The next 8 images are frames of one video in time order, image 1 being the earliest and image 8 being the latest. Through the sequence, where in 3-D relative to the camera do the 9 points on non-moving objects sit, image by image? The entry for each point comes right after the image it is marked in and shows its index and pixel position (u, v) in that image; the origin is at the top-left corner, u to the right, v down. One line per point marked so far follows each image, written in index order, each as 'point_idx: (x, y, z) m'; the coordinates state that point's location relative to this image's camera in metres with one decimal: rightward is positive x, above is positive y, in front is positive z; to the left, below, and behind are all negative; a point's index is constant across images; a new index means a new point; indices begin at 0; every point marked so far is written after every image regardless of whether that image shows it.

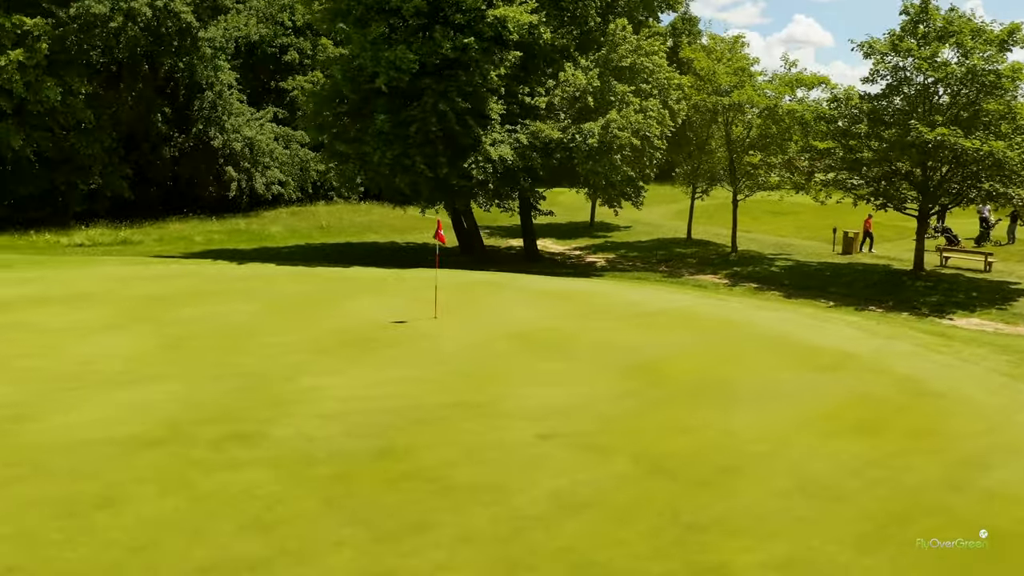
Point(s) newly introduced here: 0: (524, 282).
0: (+0.2, +0.2, +19.4) m
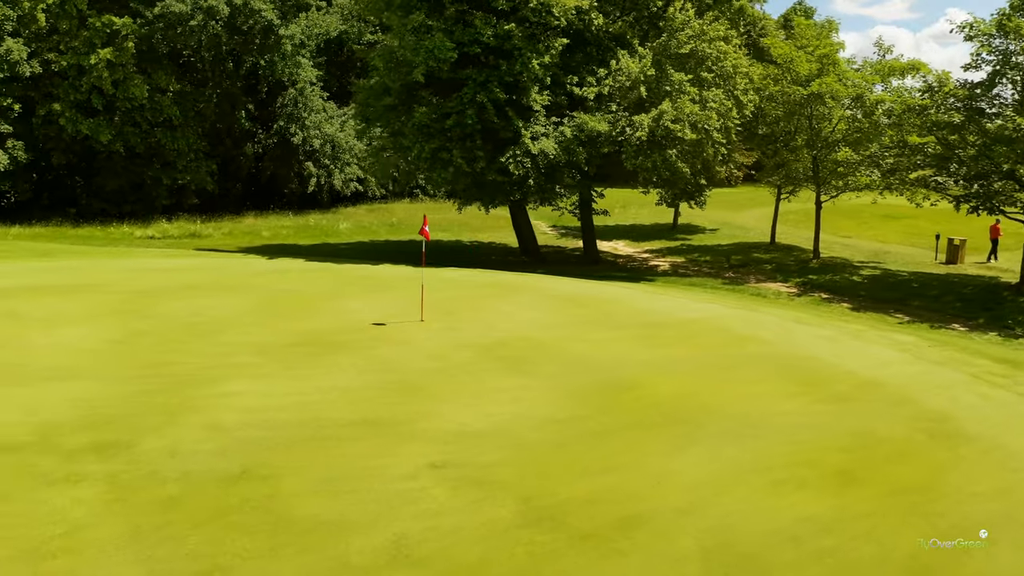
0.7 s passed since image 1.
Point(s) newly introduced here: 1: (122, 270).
0: (+0.7, +0.1, +18.0) m
1: (-8.8, +0.4, +18.8) m
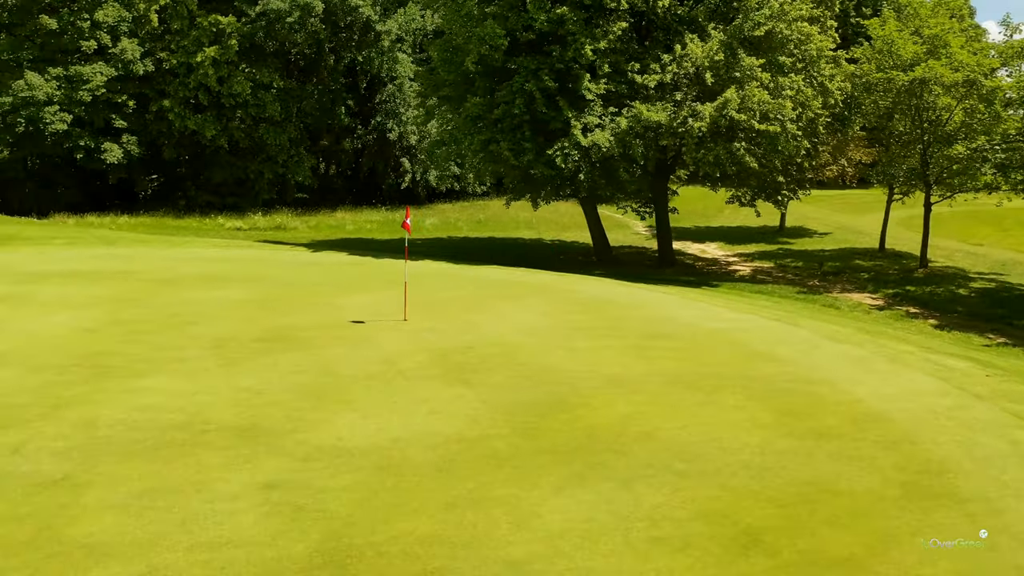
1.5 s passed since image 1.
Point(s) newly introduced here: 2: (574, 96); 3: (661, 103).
0: (+1.3, +0.1, +16.7) m
1: (-8.0, +0.7, +19.1) m
2: (+1.5, +4.6, +20.0) m
3: (+3.5, +4.4, +19.6) m
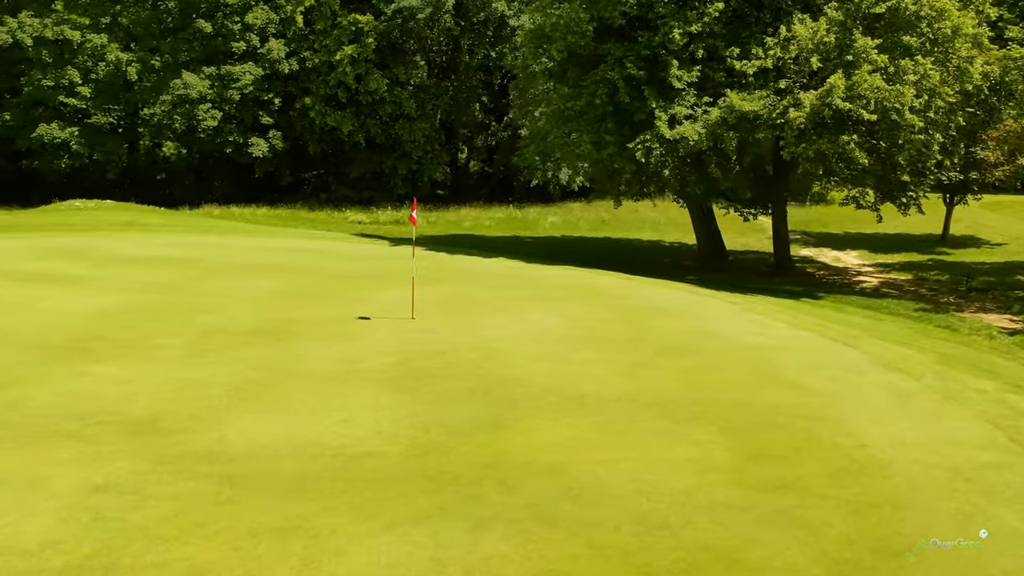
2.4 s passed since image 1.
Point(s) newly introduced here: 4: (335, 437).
0: (+2.3, 0.0, +15.2) m
1: (-6.2, +1.0, +19.6) m
2: (+3.4, +4.5, +18.4) m
3: (+5.3, +4.2, +17.6) m
4: (-1.6, -1.3, +7.4) m
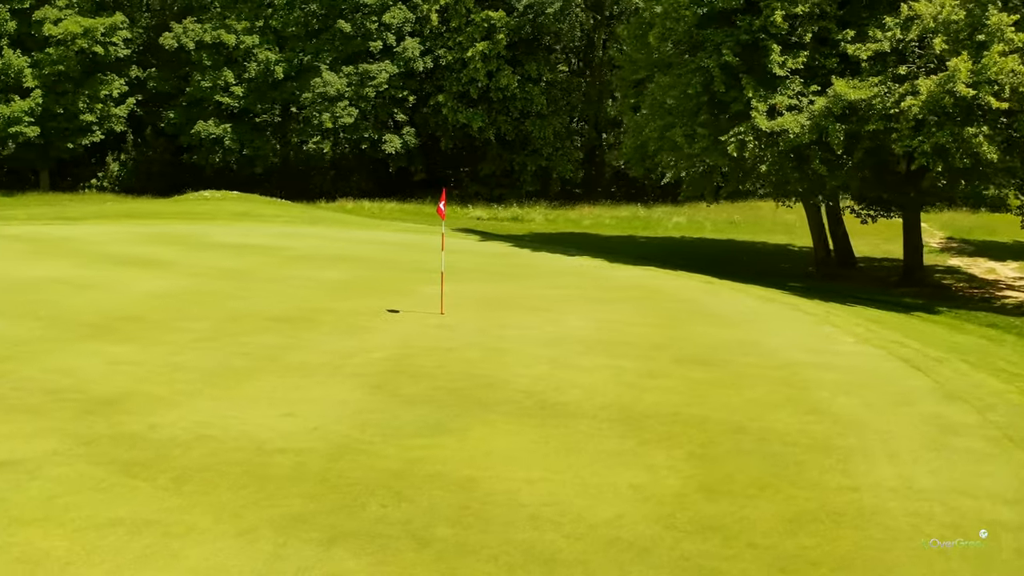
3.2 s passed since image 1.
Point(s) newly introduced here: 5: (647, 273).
0: (+3.4, -0.1, +14.0) m
1: (-4.0, +1.2, +20.0) m
2: (+5.2, +4.4, +16.9) m
3: (+6.9, +4.0, +15.7) m
4: (-2.1, -1.2, +7.1) m
5: (+2.7, +0.3, +16.4) m
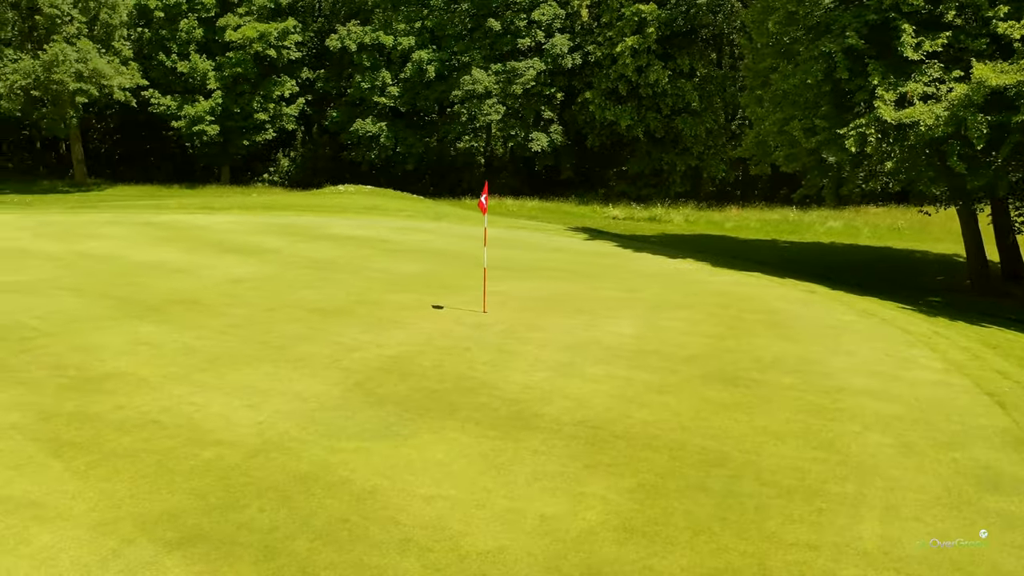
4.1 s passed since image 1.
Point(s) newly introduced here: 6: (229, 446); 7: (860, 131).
0: (+4.4, -0.3, +12.5) m
1: (-1.5, +1.3, +19.9) m
2: (+7.0, +4.1, +14.9) m
3: (+8.4, +3.7, +13.3) m
4: (-2.5, -1.1, +6.9) m
5: (+4.2, +0.2, +15.0) m
6: (-2.2, -1.2, +6.4) m
7: (+6.2, +2.8, +14.6) m
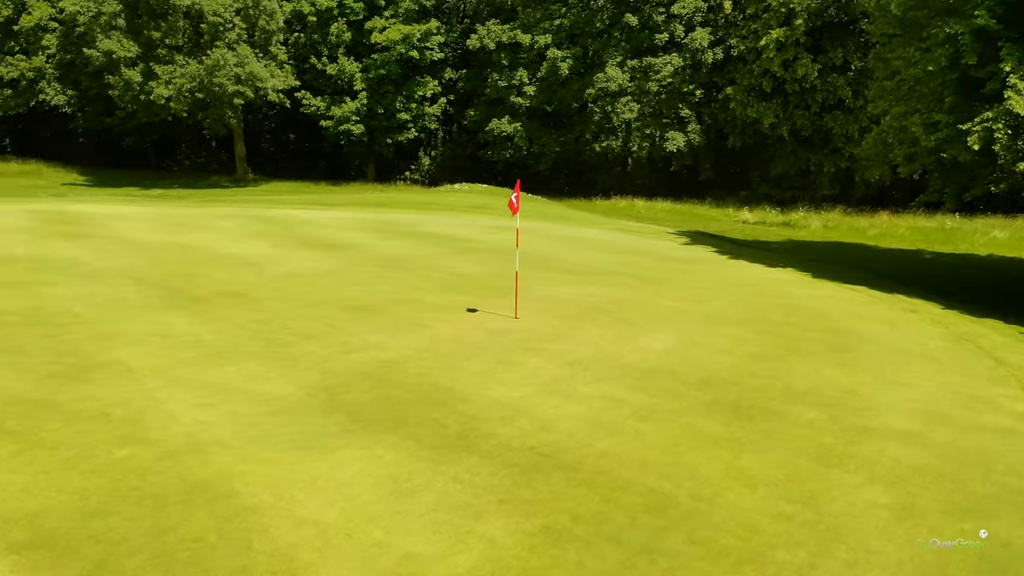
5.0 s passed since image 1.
0: (+5.0, -0.5, +10.8) m
1: (+0.8, +1.3, +19.3) m
2: (+8.2, +3.8, +12.7) m
3: (+9.2, +3.3, +10.9) m
4: (-2.9, -1.1, +6.8) m
5: (+5.4, -0.1, +13.3) m
6: (-2.7, -1.2, +6.2) m
7: (+7.3, +2.4, +12.6) m
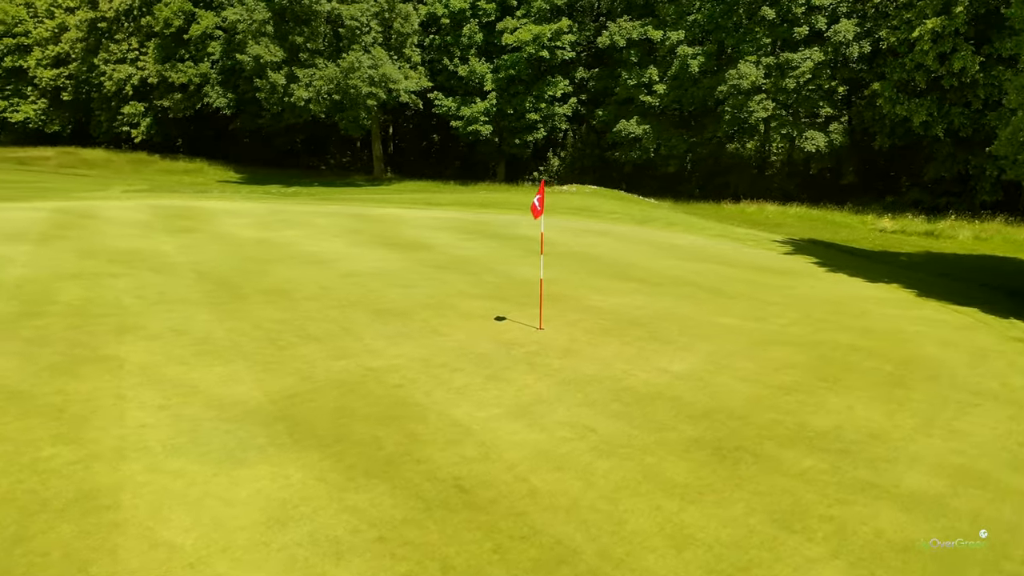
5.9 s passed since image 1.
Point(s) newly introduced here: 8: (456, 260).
0: (+5.2, -0.8, +9.2) m
1: (+2.8, +1.1, +18.3) m
2: (+8.9, +3.4, +10.4) m
3: (+9.5, +2.9, +8.4) m
4: (-3.3, -1.1, +6.7) m
5: (+6.1, -0.4, +11.6) m
6: (-3.2, -1.2, +6.1) m
7: (+8.0, +2.1, +10.5) m
8: (-1.0, +0.5, +14.6) m
